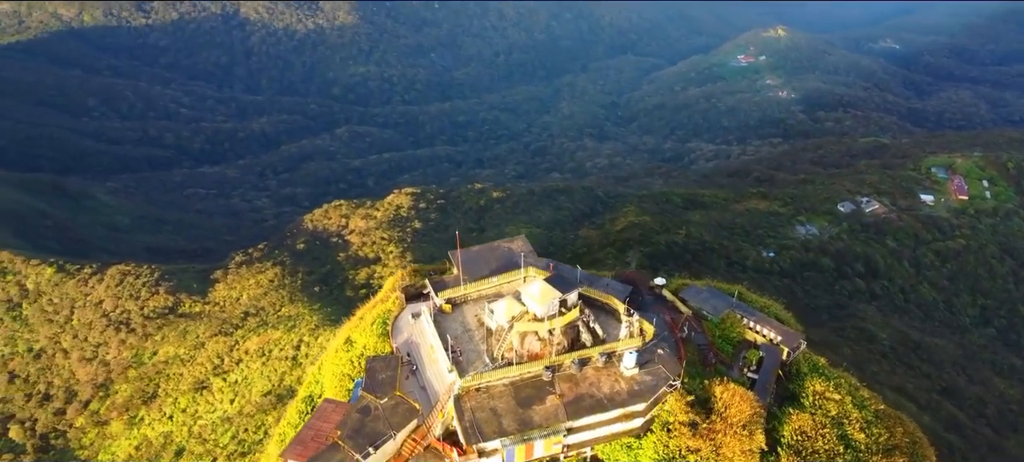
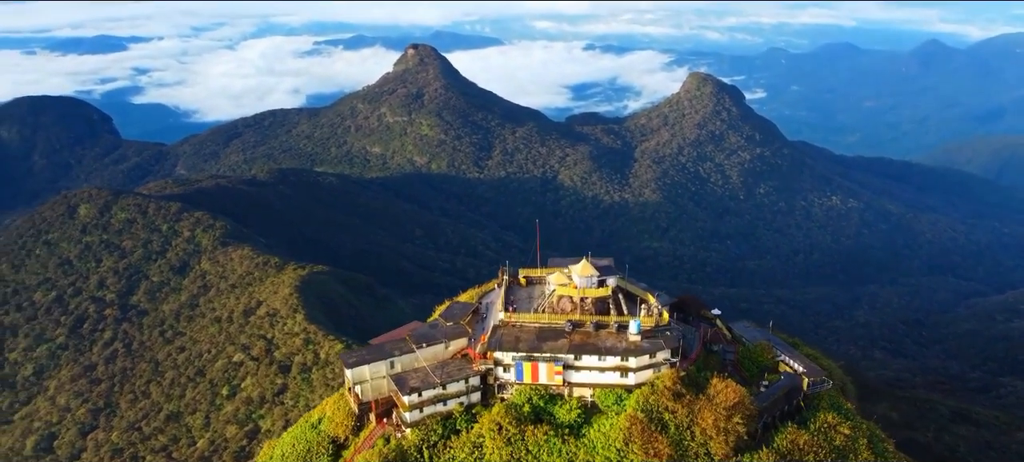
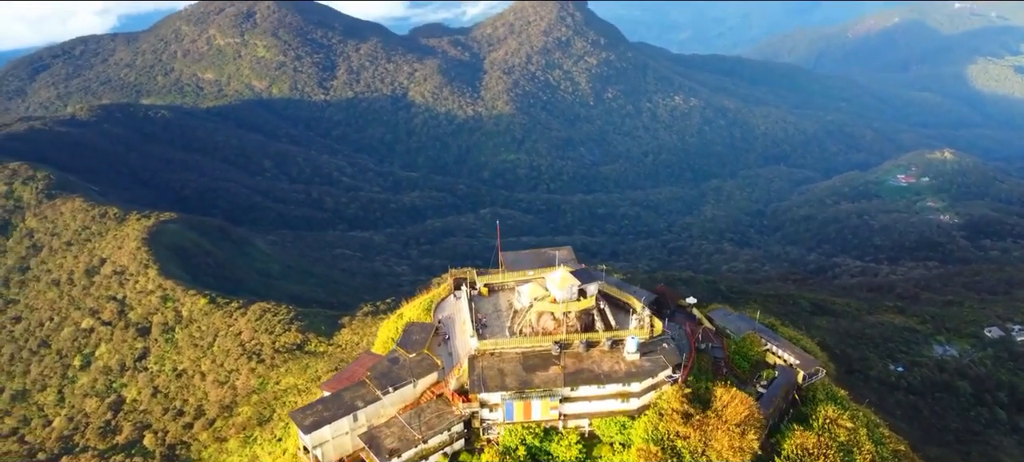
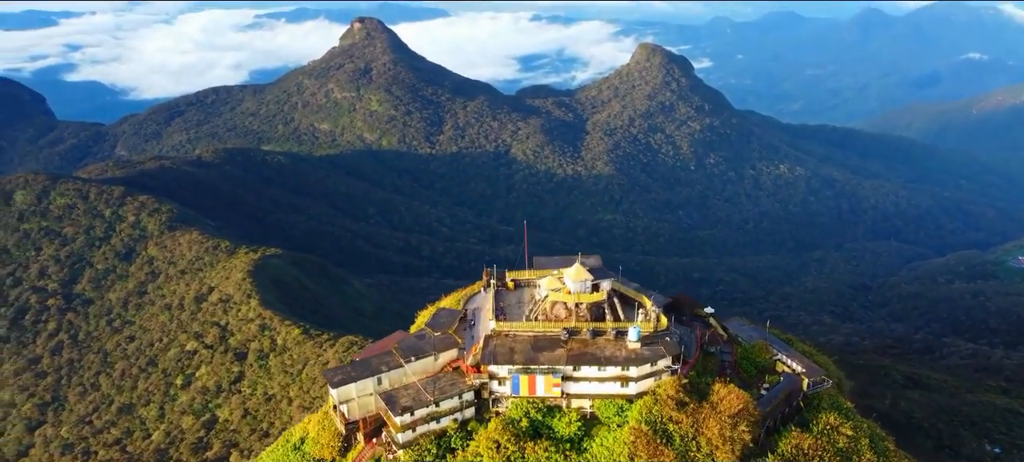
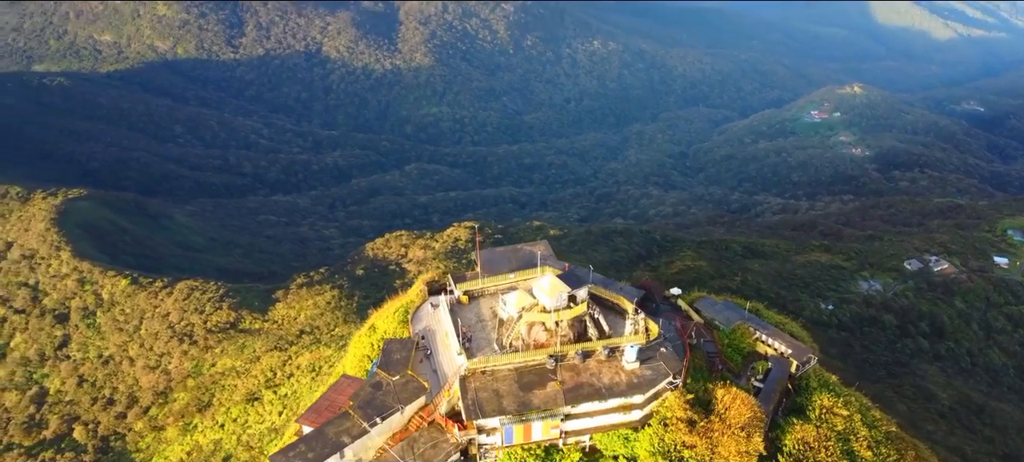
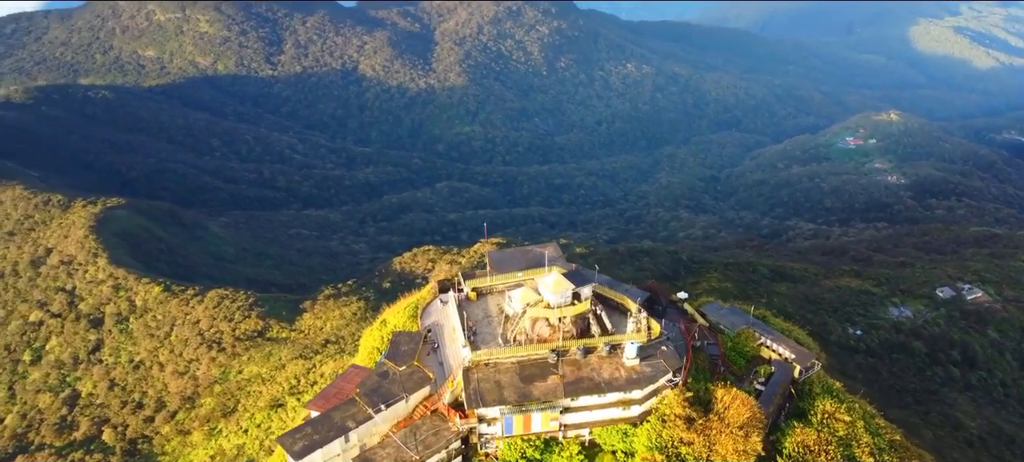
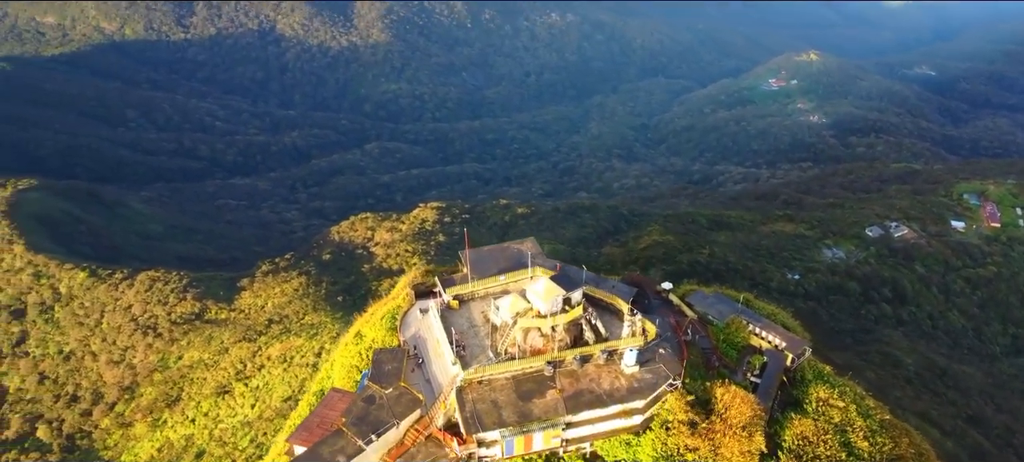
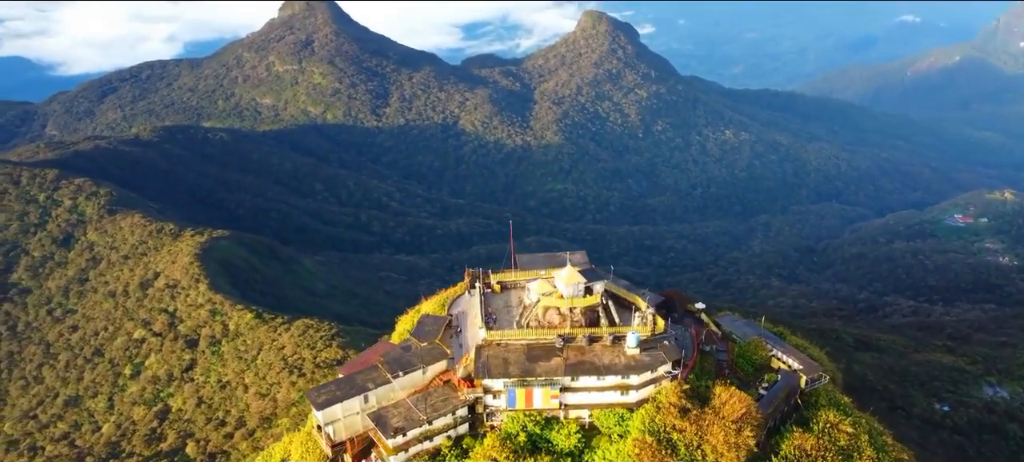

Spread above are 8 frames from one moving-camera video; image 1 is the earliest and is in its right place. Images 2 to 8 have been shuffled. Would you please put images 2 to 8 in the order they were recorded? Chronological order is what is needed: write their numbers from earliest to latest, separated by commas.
7, 5, 6, 3, 8, 4, 2
